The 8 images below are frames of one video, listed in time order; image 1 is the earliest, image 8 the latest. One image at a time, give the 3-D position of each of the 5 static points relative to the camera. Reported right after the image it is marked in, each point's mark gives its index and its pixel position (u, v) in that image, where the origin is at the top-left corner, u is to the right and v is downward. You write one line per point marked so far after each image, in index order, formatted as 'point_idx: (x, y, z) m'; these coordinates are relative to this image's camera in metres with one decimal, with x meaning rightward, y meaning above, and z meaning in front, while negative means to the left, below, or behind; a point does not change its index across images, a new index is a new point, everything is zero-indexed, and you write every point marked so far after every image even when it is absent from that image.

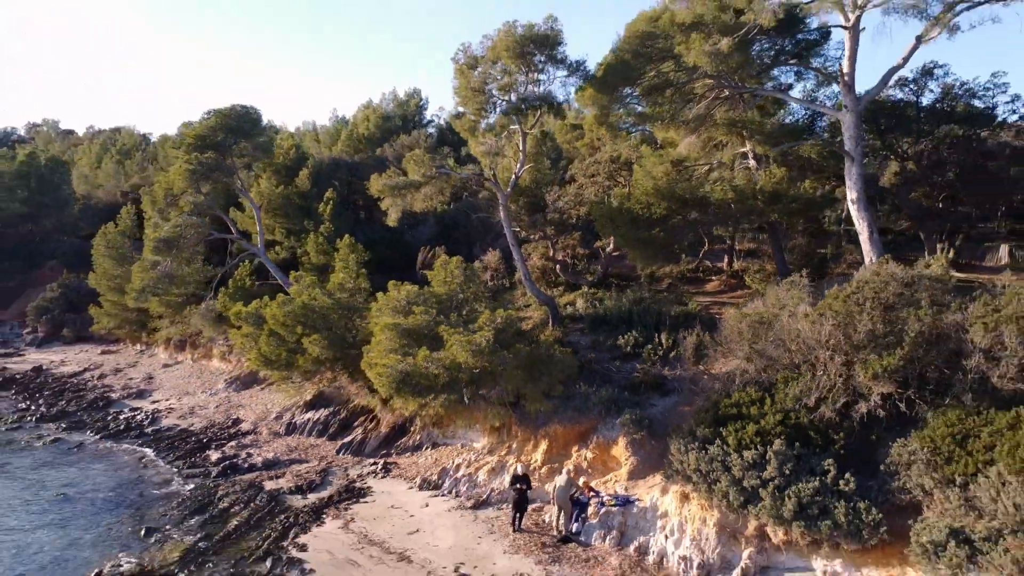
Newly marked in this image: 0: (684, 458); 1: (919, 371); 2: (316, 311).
0: (+3.5, -3.4, +13.2) m
1: (+7.8, -1.6, +12.6) m
2: (-5.6, -0.7, +19.1) m
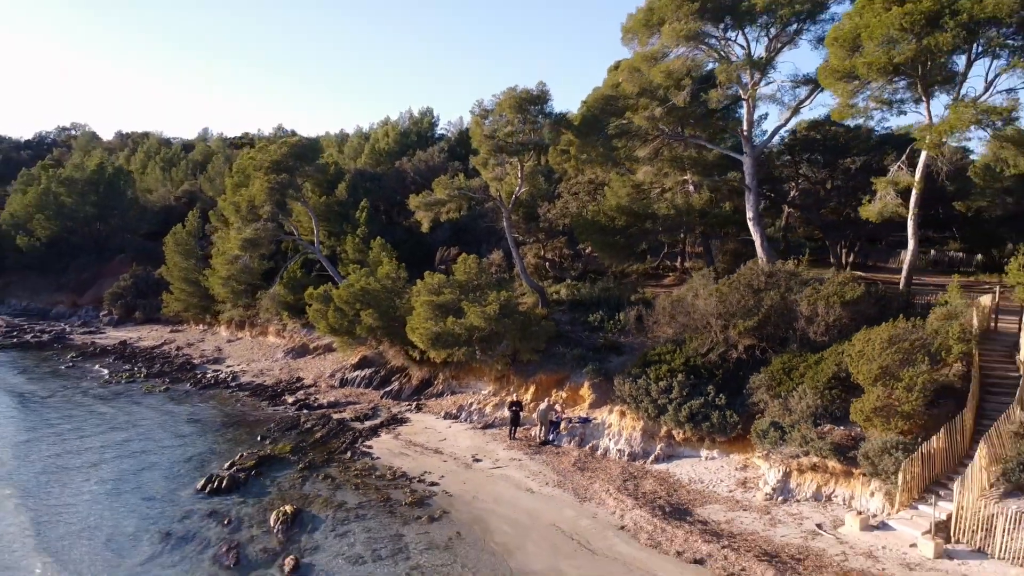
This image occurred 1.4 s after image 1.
0: (+3.5, -3.1, +20.2) m
1: (+7.7, -1.3, +19.5) m
2: (-5.7, -0.2, +26.1) m
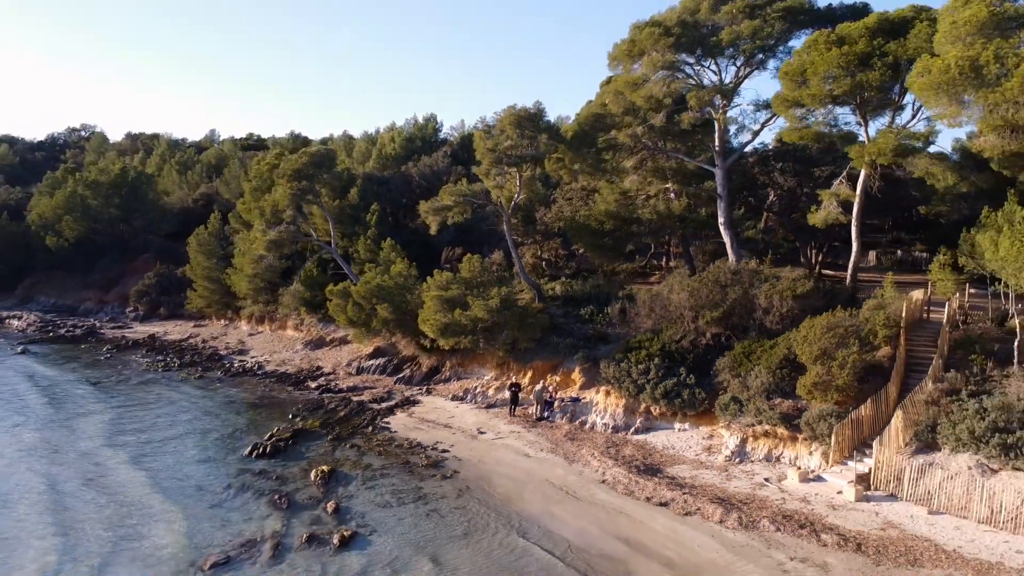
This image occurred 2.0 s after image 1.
0: (+3.4, -2.9, +23.3) m
1: (+7.7, -1.2, +22.7) m
2: (-5.7, -0.1, +29.2) m
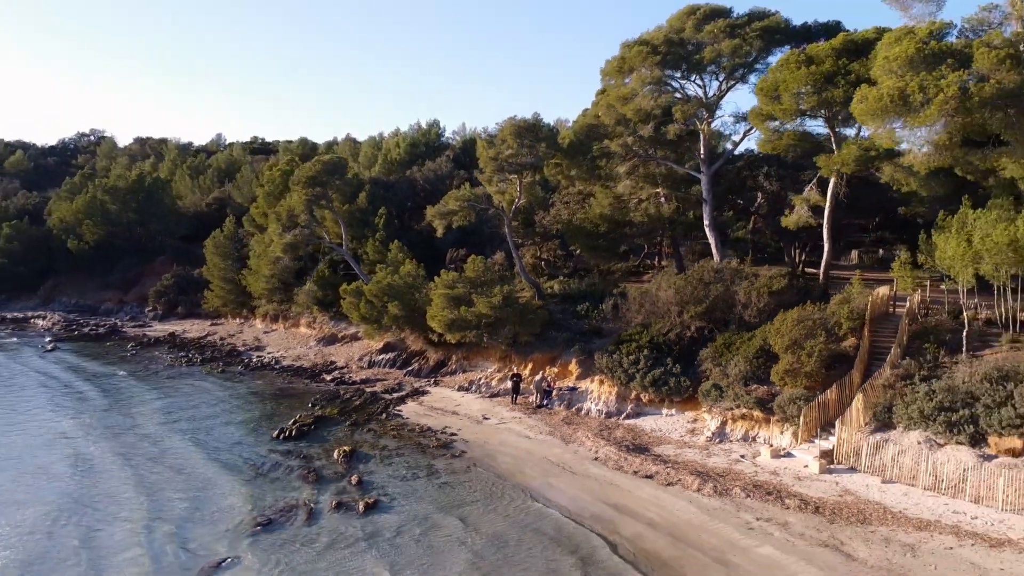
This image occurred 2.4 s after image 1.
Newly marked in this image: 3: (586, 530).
0: (+3.5, -2.9, +25.4) m
1: (+7.8, -1.1, +24.8) m
2: (-5.6, 0.0, +31.3) m
3: (+1.9, -5.8, +15.7) m
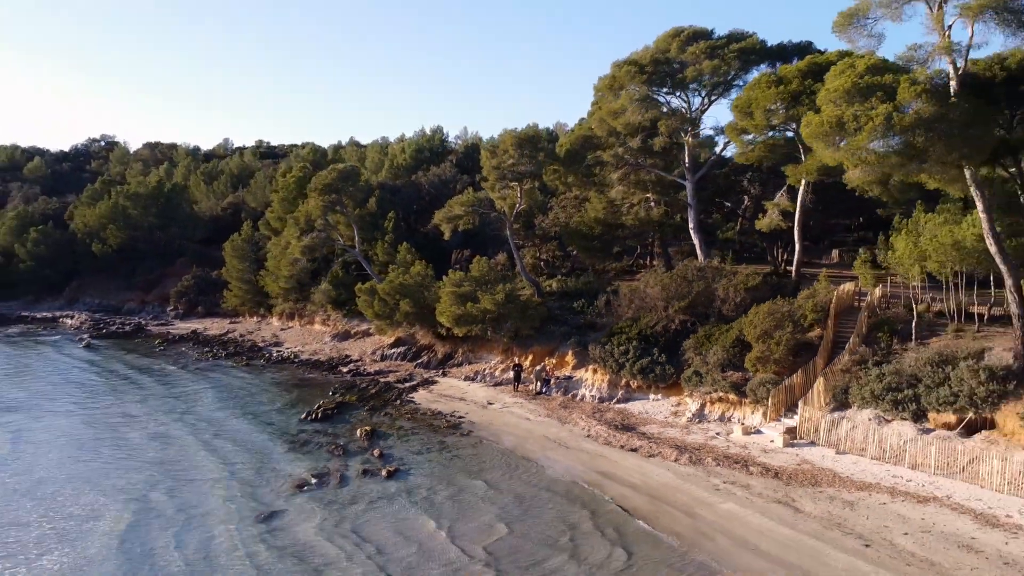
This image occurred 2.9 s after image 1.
0: (+3.6, -2.8, +28.0) m
1: (+7.8, -1.0, +27.4) m
2: (-5.5, 0.0, +33.9) m
3: (+1.9, -5.7, +18.4) m
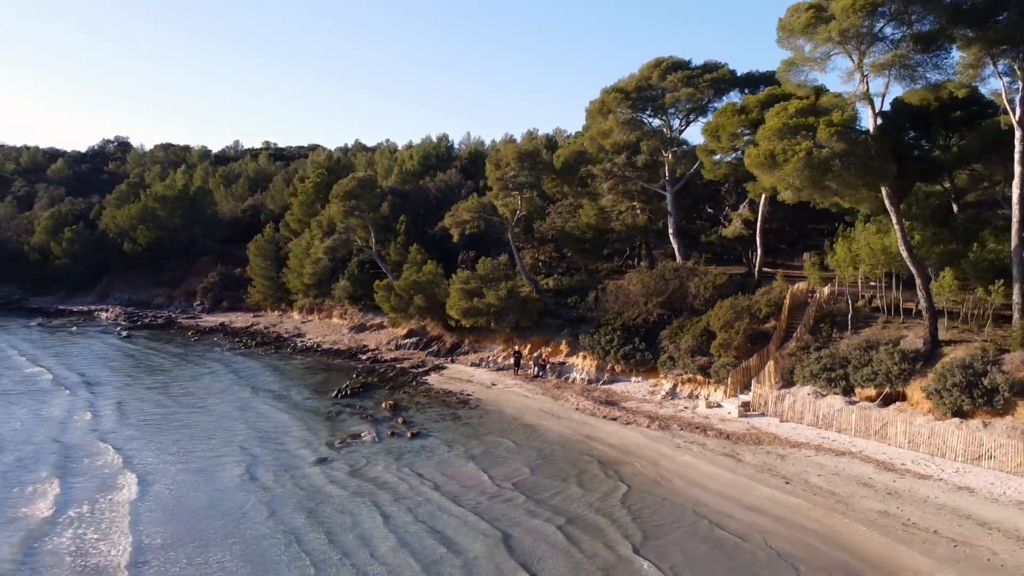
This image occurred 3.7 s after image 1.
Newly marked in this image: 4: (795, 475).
0: (+3.6, -2.6, +32.3) m
1: (+7.9, -0.8, +31.7) m
2: (-5.5, +0.2, +38.3) m
3: (+2.0, -5.6, +22.7) m
4: (+8.5, -5.6, +19.6) m
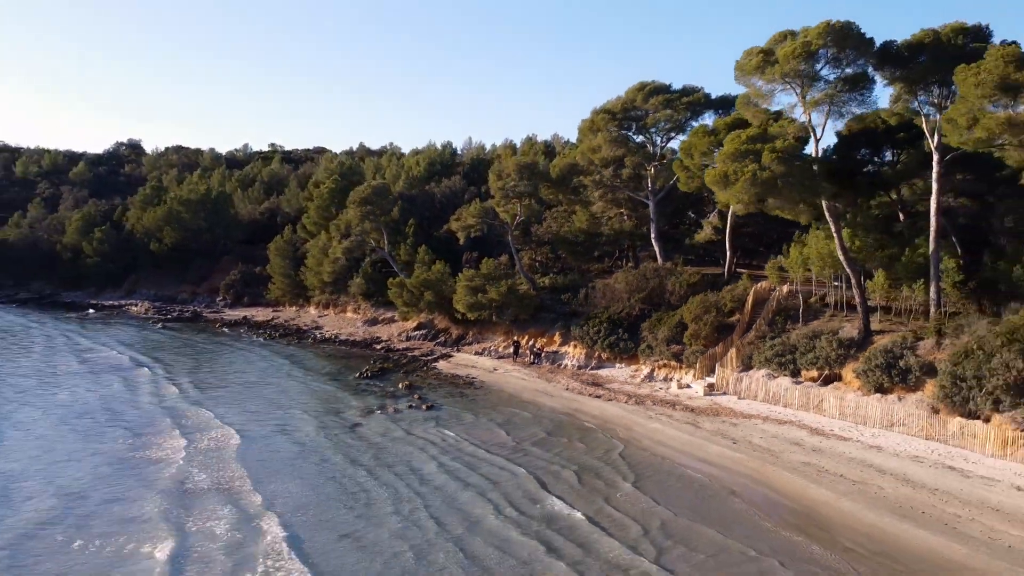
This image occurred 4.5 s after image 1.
0: (+3.6, -2.5, +36.8) m
1: (+7.9, -0.7, +36.2) m
2: (-5.5, +0.4, +42.7) m
3: (+1.9, -5.4, +27.2) m
4: (+8.5, -5.5, +24.1) m
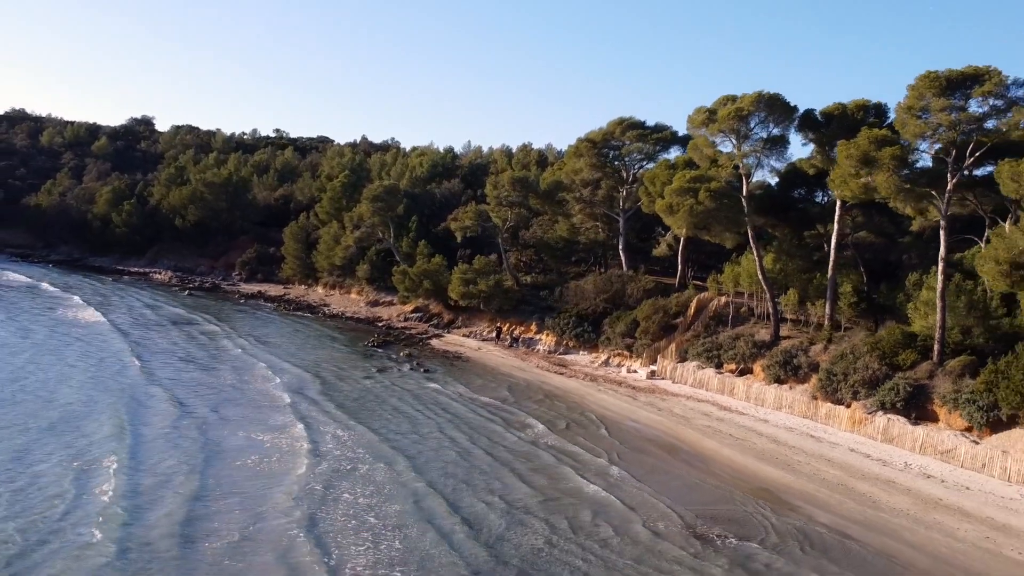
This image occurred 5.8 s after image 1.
0: (+2.5, -2.4, +44.0) m
1: (+6.9, -0.9, +43.5) m
2: (-6.5, +1.2, +49.7) m
3: (+0.9, -5.2, +34.3) m
4: (+7.4, -5.8, +31.4) m
